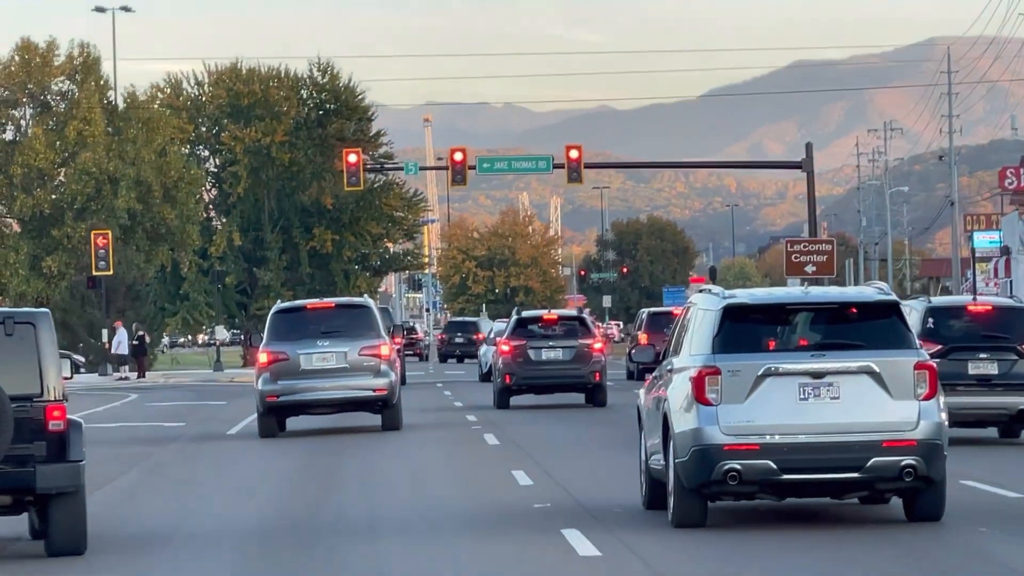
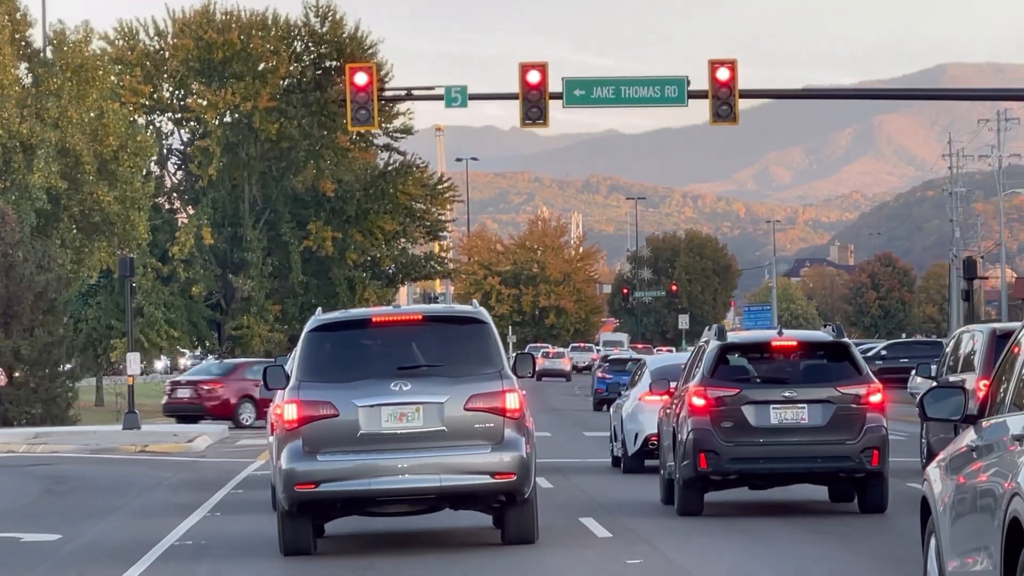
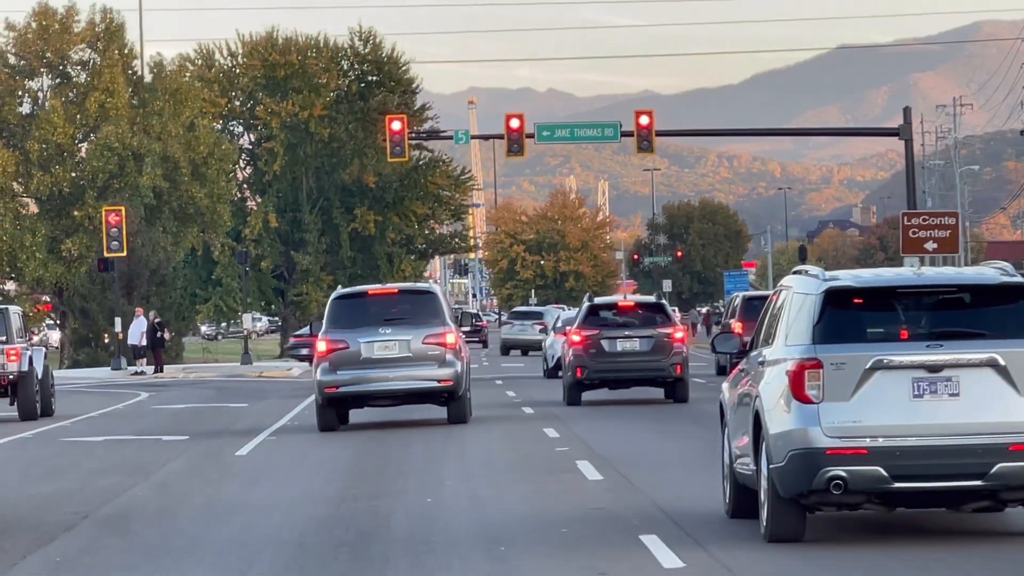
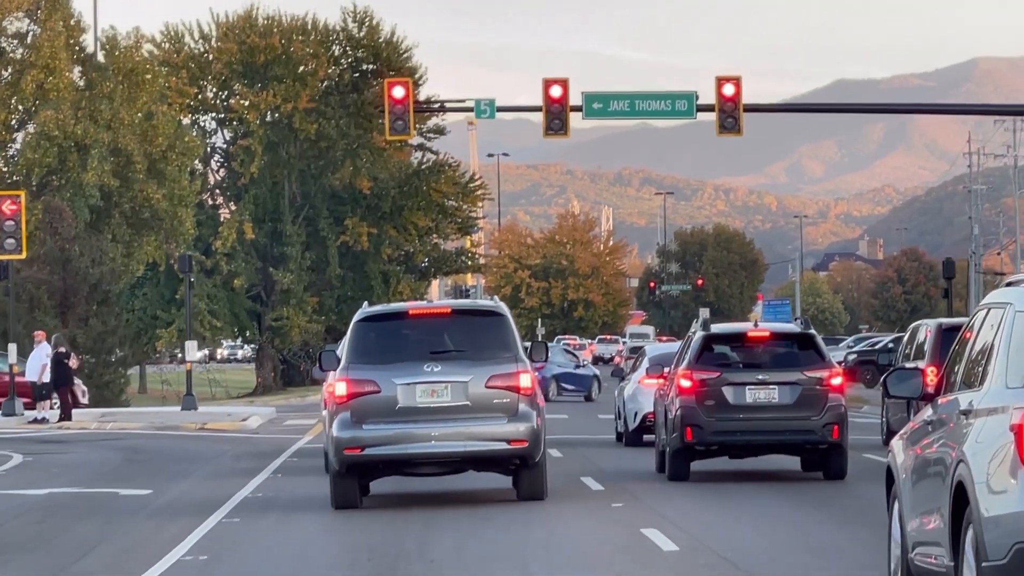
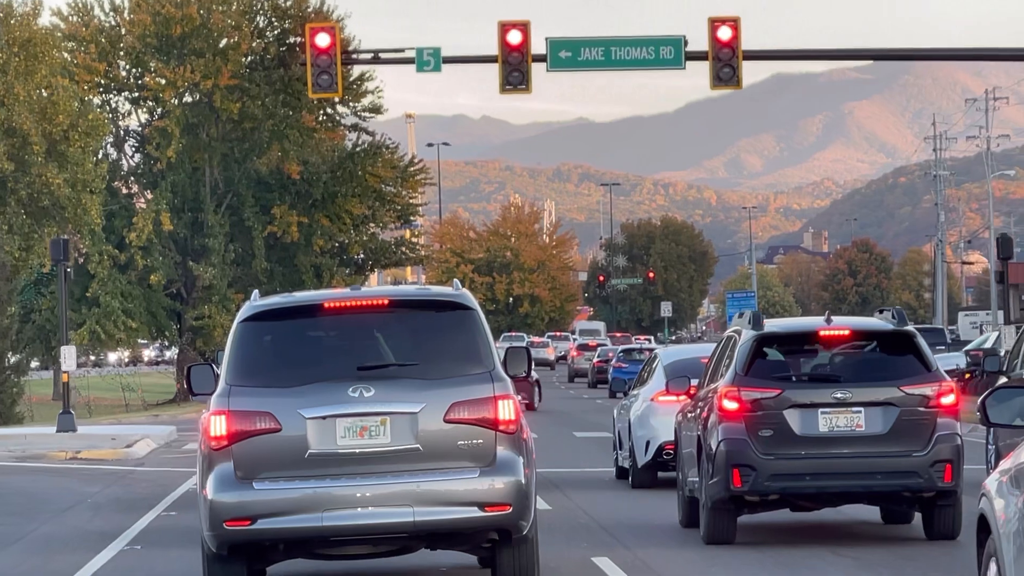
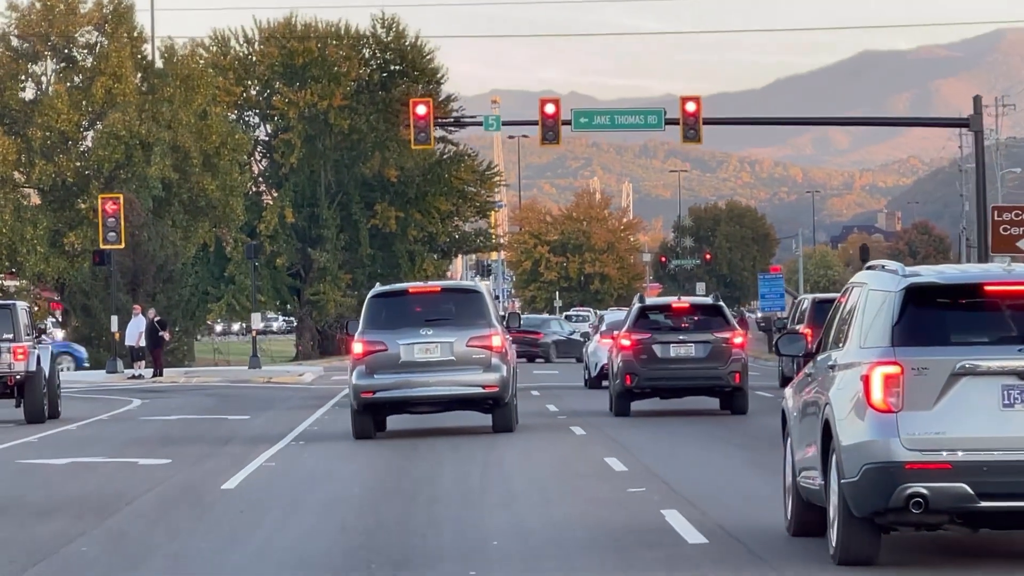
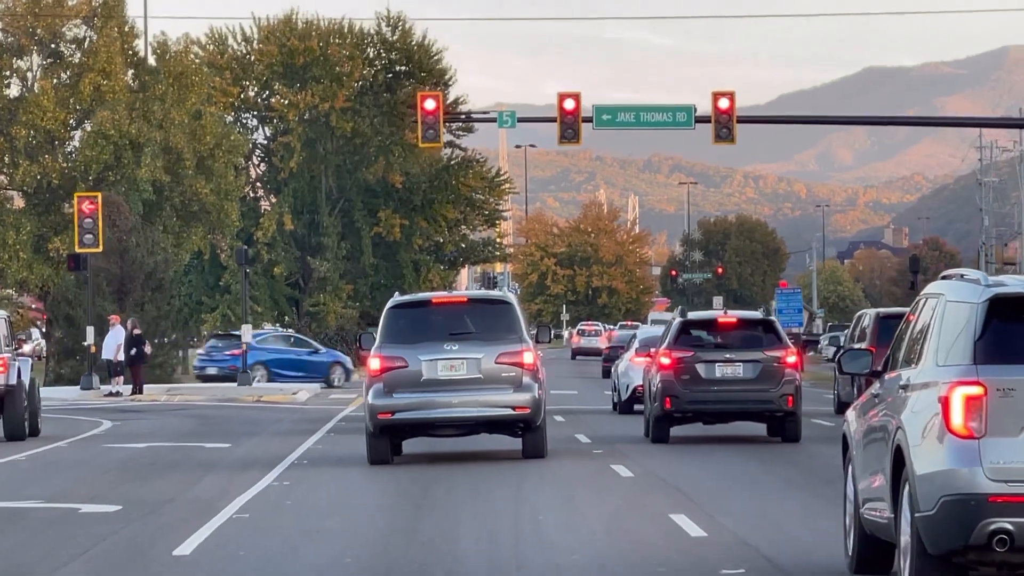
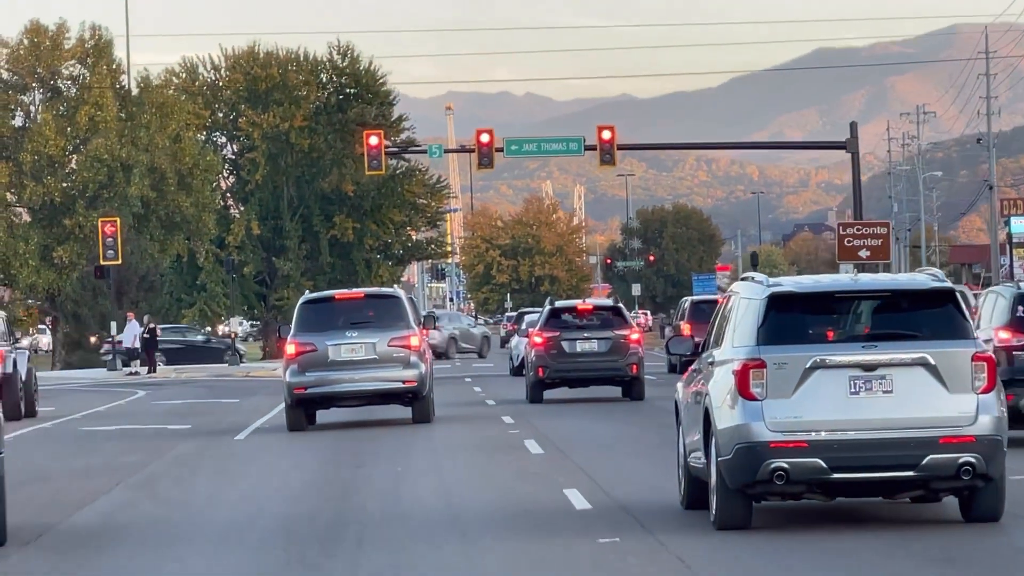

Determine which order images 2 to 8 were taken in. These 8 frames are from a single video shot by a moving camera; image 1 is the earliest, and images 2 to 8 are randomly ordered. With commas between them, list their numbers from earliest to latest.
8, 3, 6, 7, 4, 2, 5
